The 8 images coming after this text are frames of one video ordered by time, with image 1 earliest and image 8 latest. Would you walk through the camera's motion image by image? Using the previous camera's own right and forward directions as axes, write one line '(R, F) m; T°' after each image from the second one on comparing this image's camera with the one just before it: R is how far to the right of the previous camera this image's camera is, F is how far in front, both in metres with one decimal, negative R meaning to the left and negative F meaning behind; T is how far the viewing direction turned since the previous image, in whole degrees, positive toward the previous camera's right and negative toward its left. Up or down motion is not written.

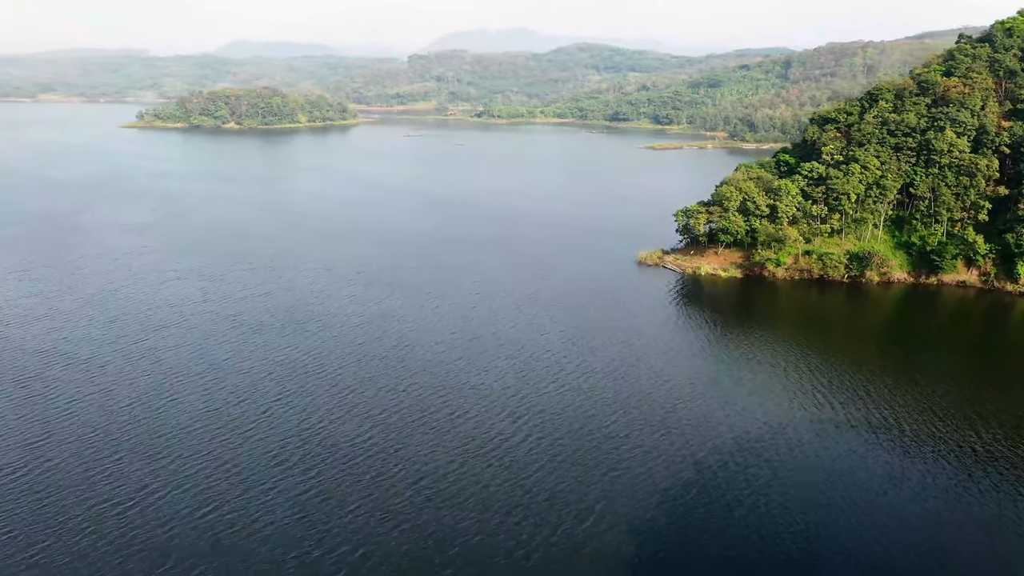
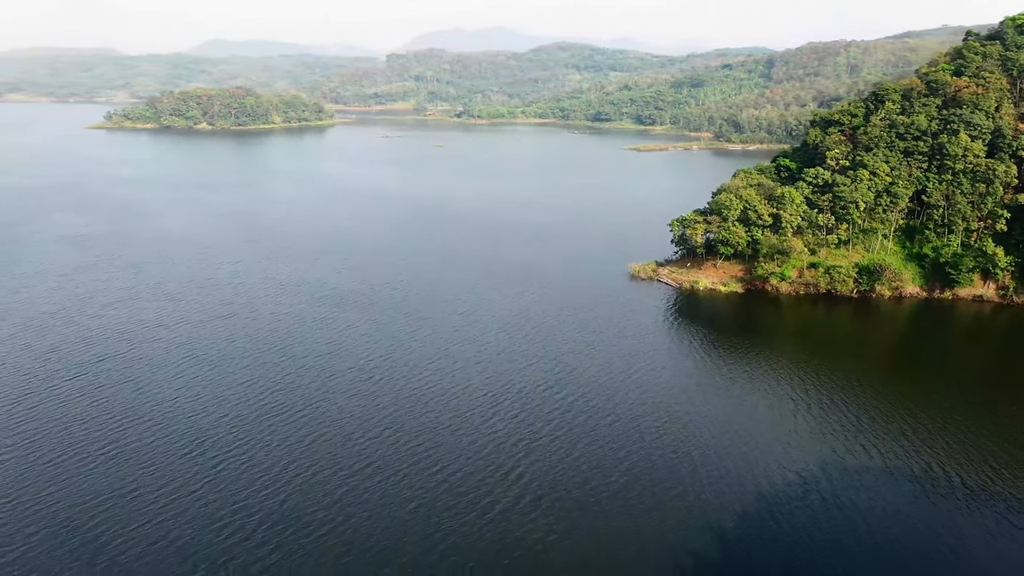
(-0.2, +3.9) m; +1°
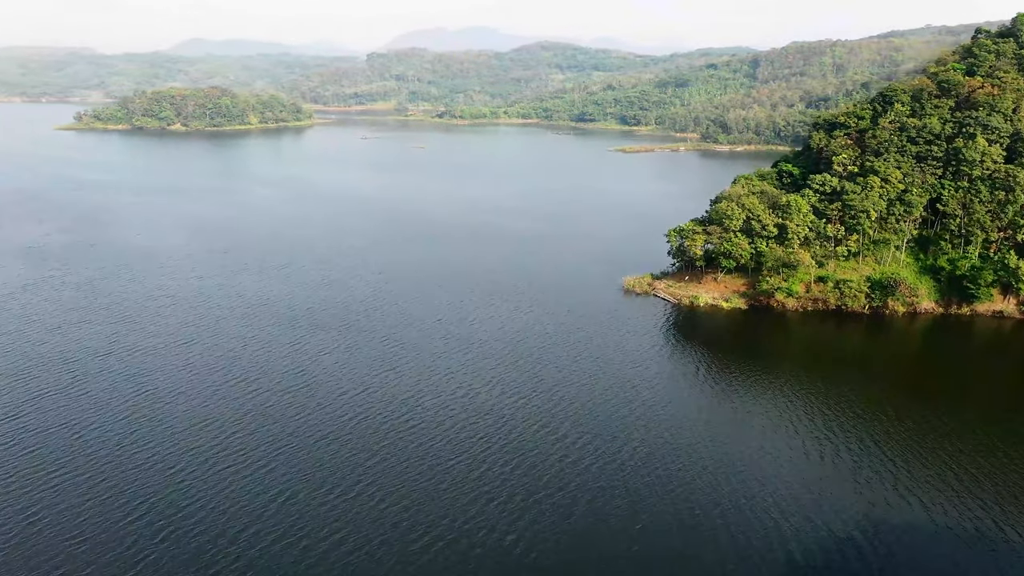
(-0.2, +3.6) m; +1°
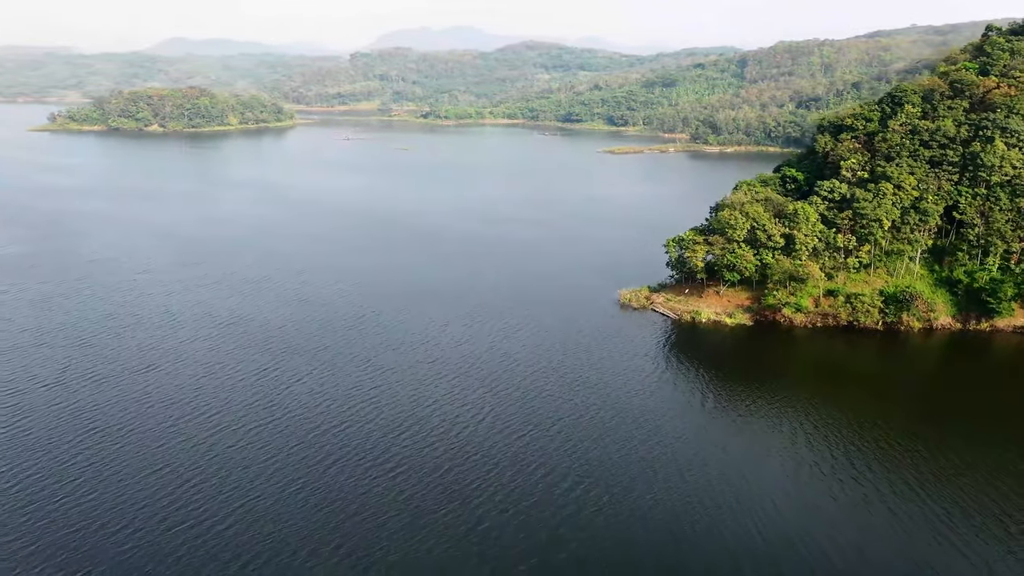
(-0.1, +3.1) m; +1°
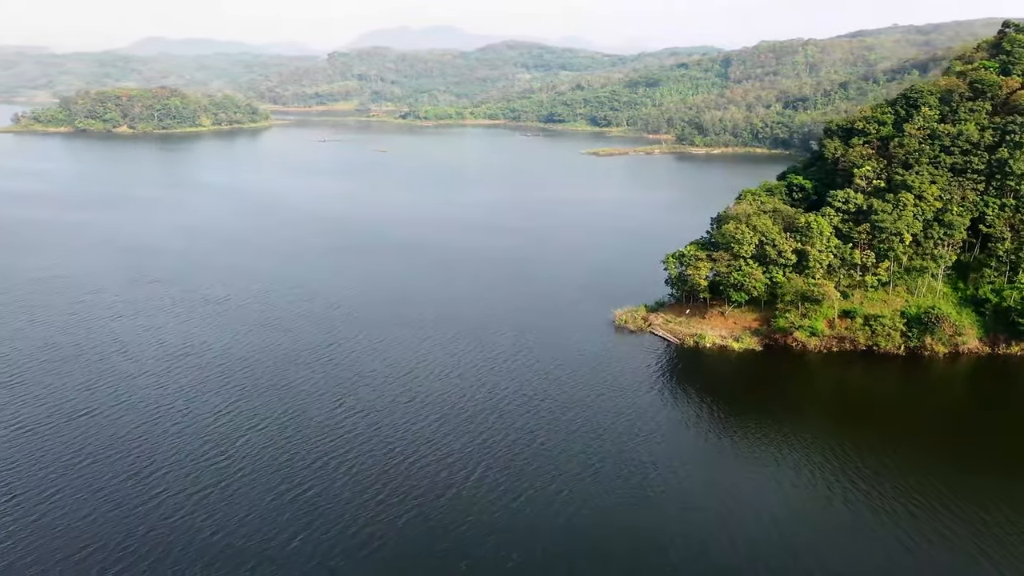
(-0.1, +4.0) m; +1°
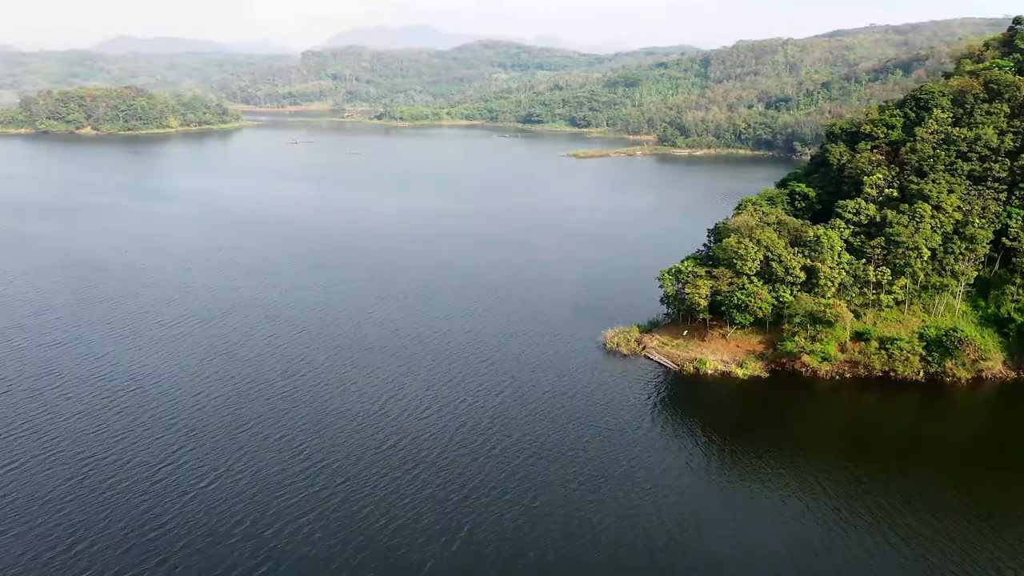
(-0.1, +3.6) m; +1°
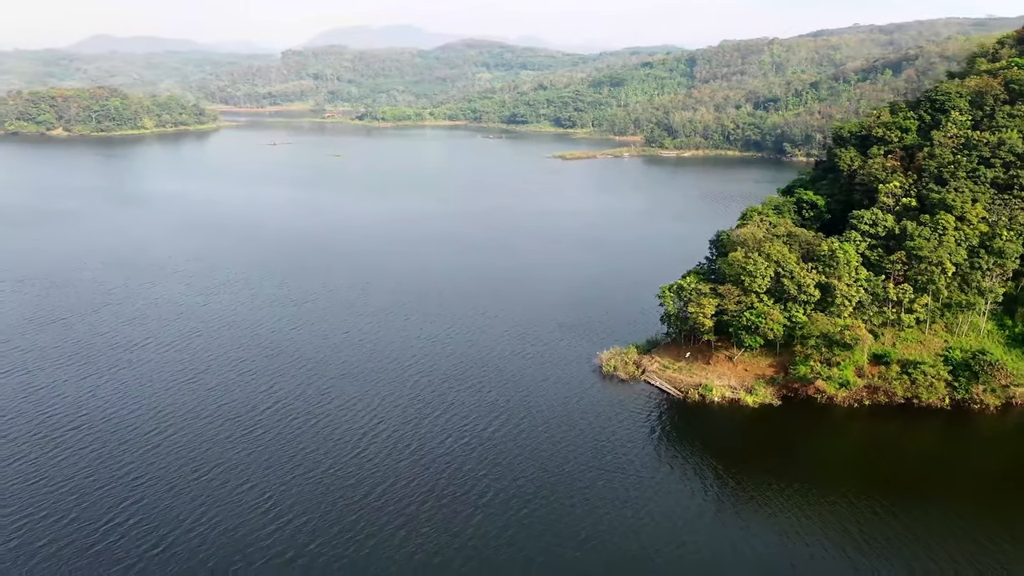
(-0.1, +3.1) m; +1°
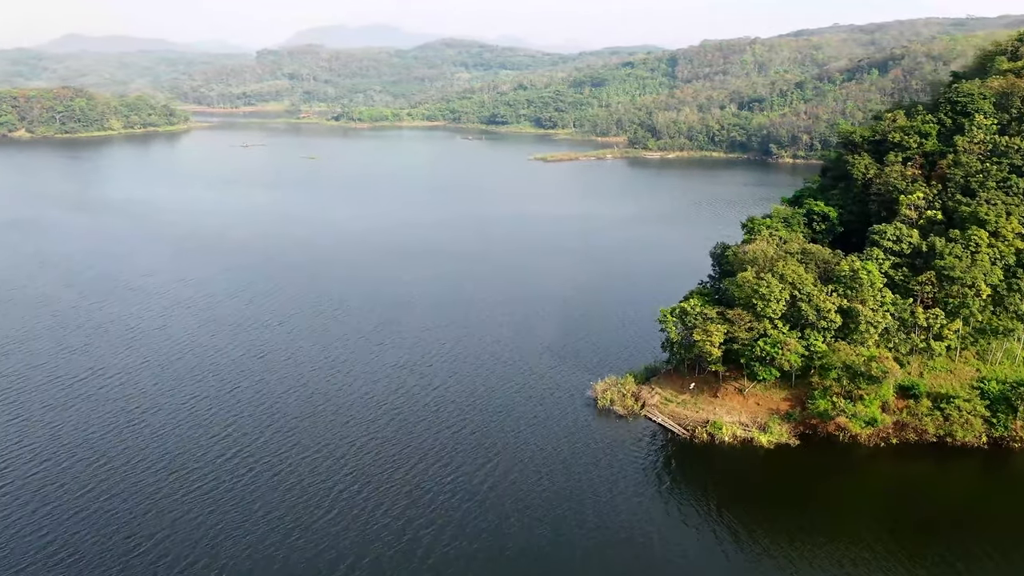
(-0.1, +3.6) m; +1°
